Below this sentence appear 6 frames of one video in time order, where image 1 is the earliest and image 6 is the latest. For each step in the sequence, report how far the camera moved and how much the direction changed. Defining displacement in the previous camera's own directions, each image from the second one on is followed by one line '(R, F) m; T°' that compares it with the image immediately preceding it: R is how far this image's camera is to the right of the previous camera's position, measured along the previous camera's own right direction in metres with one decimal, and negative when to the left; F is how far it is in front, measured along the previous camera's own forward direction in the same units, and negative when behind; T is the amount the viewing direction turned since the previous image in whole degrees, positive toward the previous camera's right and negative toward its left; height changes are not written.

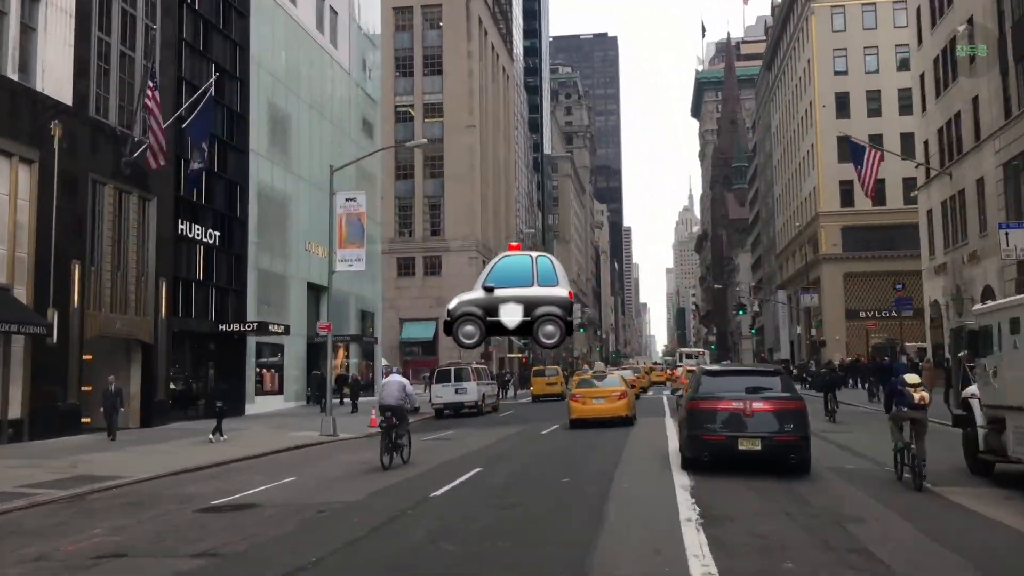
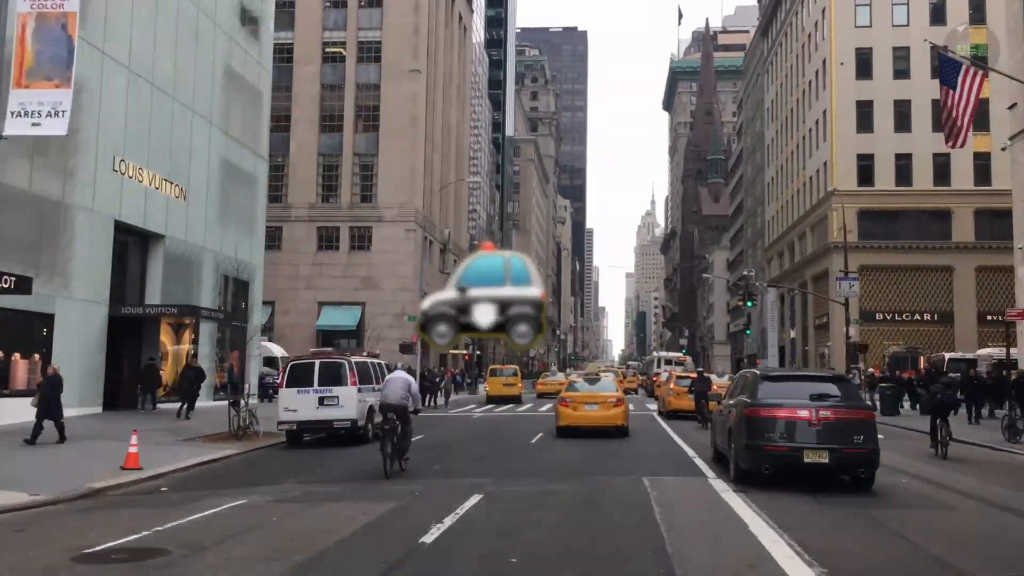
(+1.0, +12.5) m; +3°
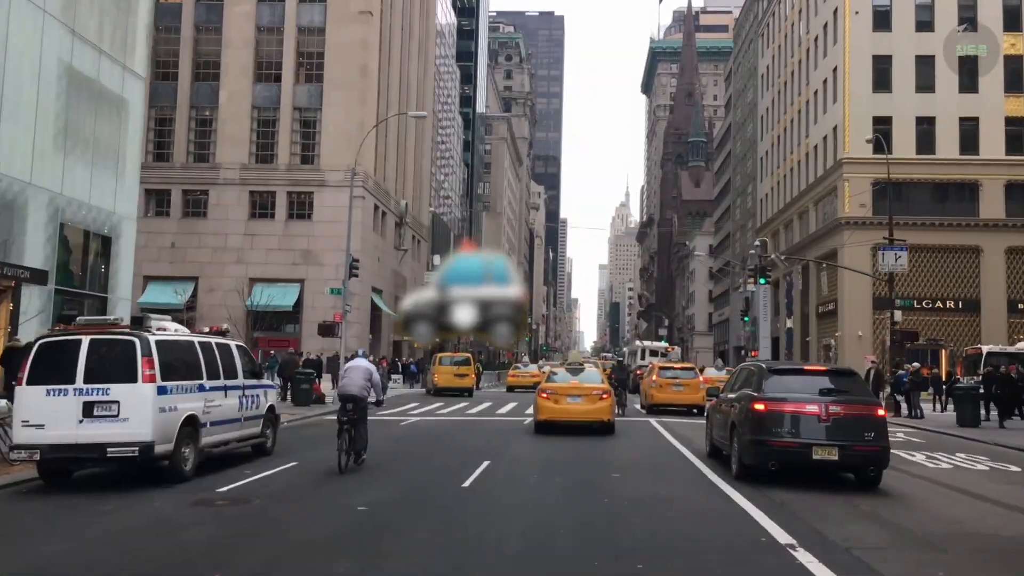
(+0.6, +7.6) m; +2°
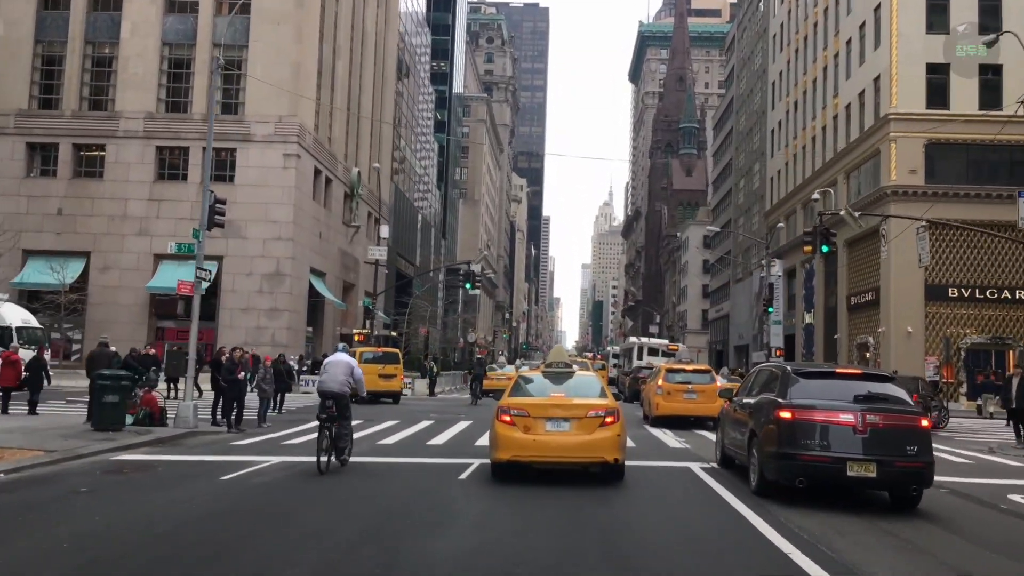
(+0.7, +9.3) m; +1°
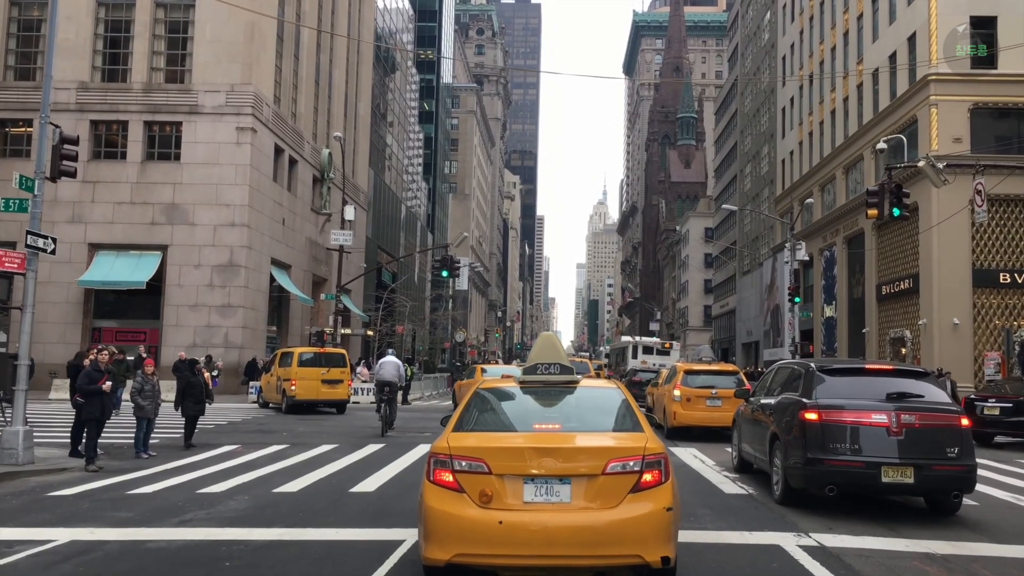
(+0.3, +5.0) m; 0°
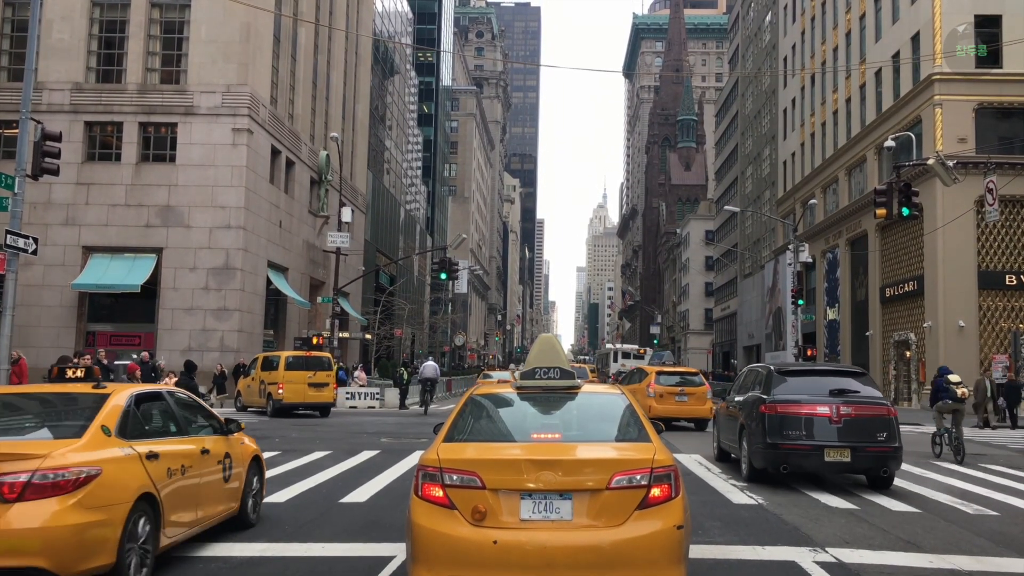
(0.0, +0.4) m; 0°
